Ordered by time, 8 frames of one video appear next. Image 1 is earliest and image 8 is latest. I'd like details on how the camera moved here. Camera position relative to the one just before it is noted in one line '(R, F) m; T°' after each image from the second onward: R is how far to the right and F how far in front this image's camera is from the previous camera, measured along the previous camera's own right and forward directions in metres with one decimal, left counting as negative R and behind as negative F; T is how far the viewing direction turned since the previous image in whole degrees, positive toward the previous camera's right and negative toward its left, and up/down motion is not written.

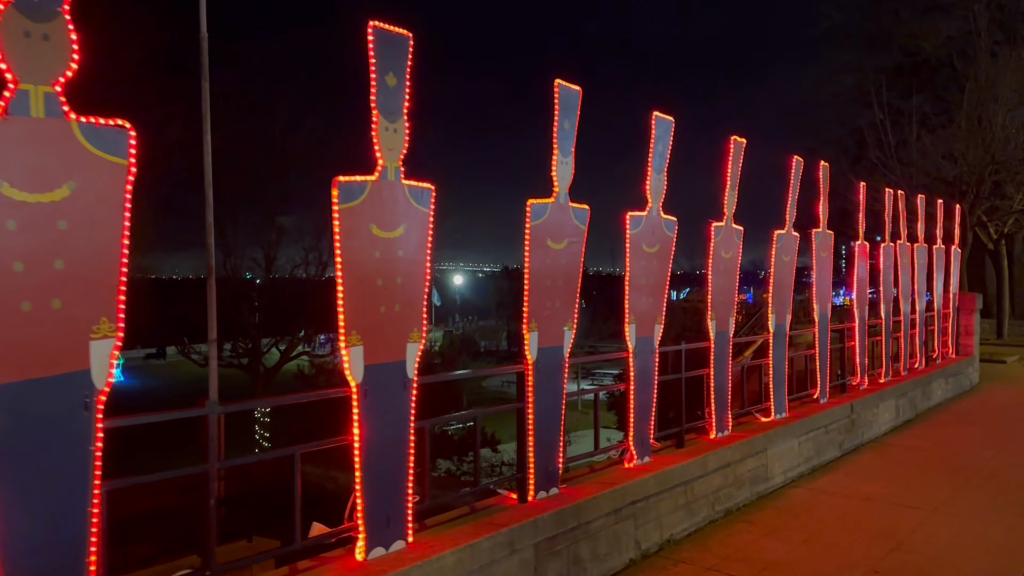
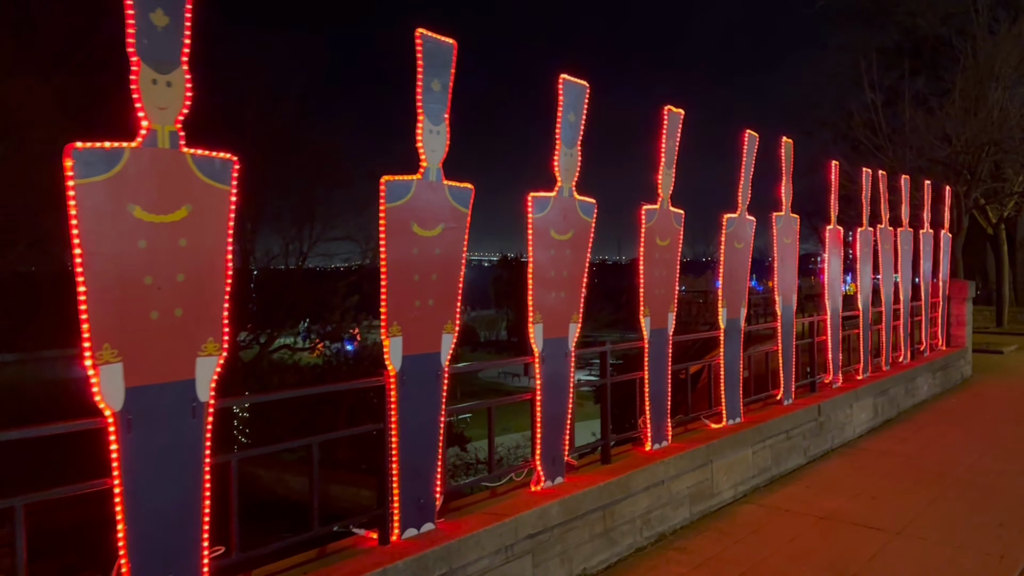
(+0.6, +0.8) m; 0°
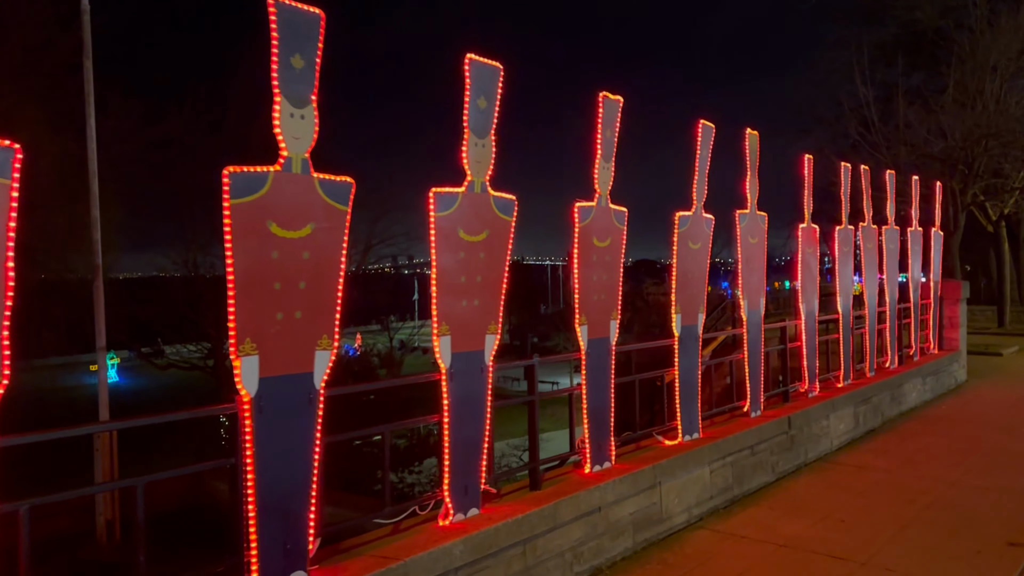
(+0.5, +0.5) m; 0°
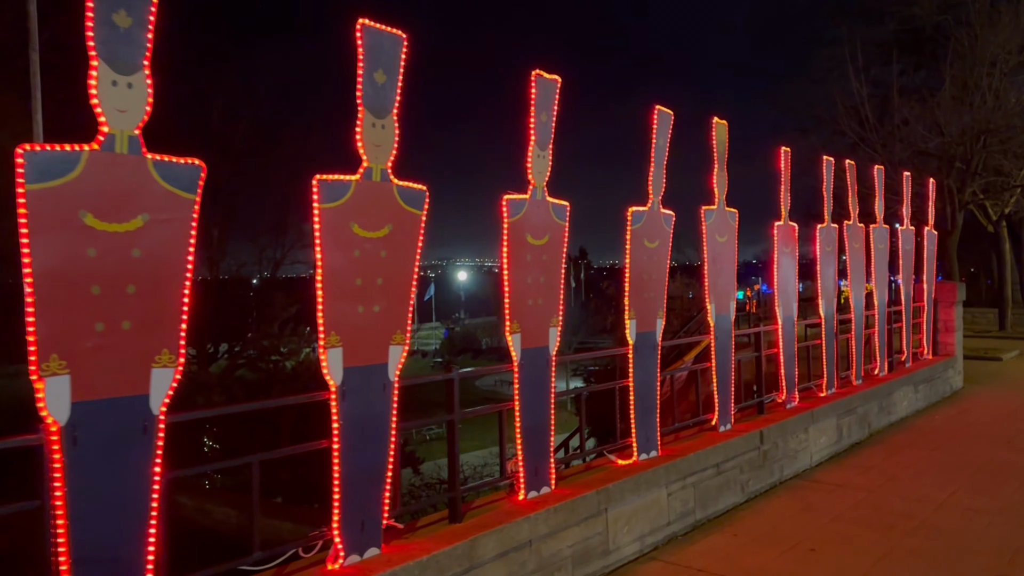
(+0.4, +0.6) m; 0°
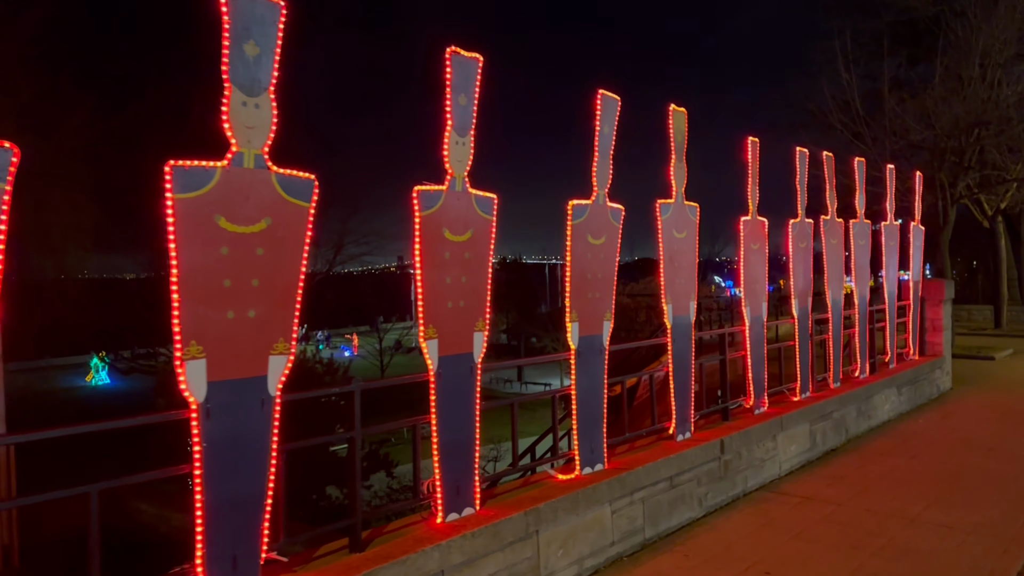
(+0.4, +0.4) m; 0°
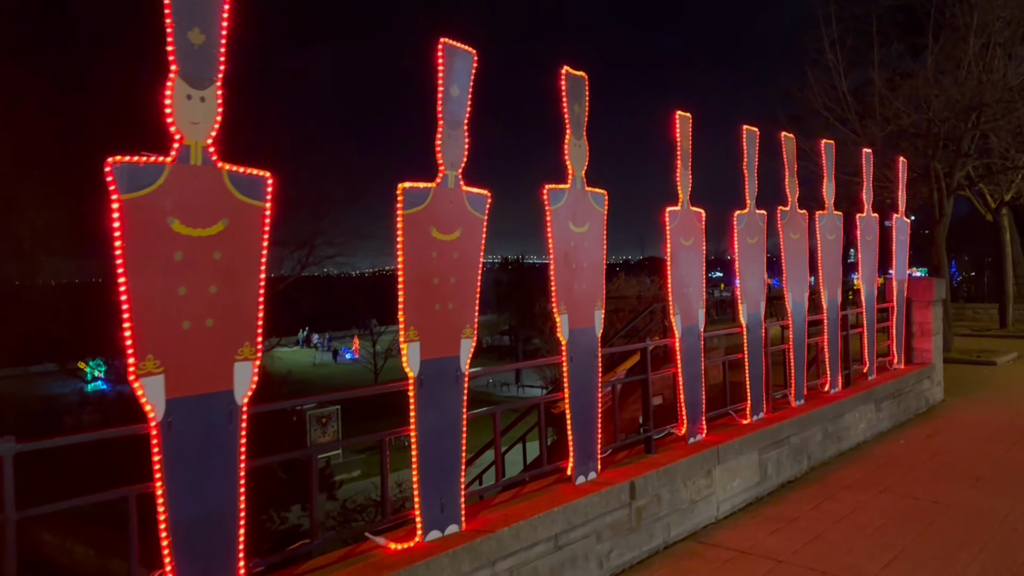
(+0.8, +1.2) m; -1°
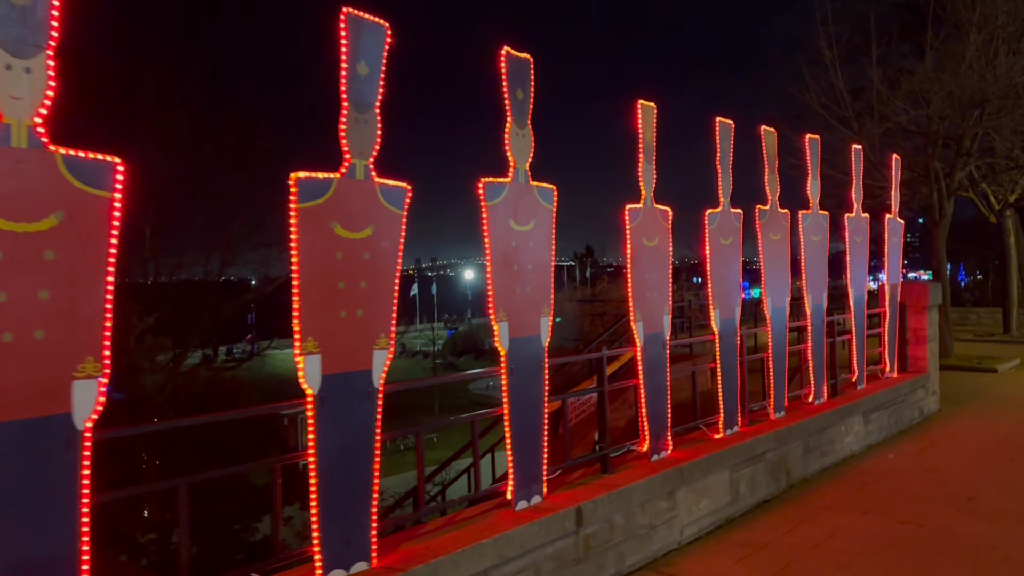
(+0.4, +0.5) m; 0°
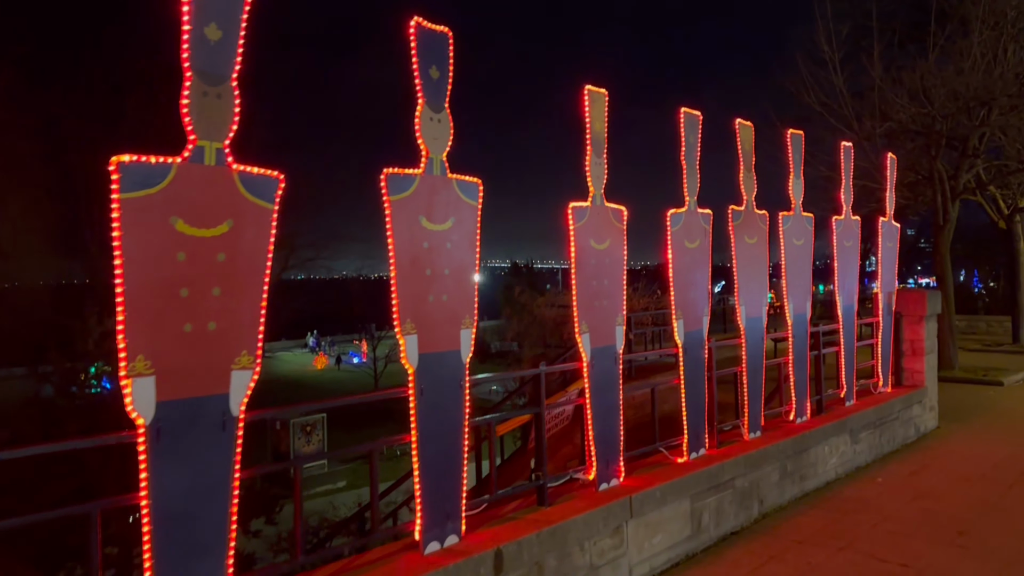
(+0.4, +0.6) m; -1°
